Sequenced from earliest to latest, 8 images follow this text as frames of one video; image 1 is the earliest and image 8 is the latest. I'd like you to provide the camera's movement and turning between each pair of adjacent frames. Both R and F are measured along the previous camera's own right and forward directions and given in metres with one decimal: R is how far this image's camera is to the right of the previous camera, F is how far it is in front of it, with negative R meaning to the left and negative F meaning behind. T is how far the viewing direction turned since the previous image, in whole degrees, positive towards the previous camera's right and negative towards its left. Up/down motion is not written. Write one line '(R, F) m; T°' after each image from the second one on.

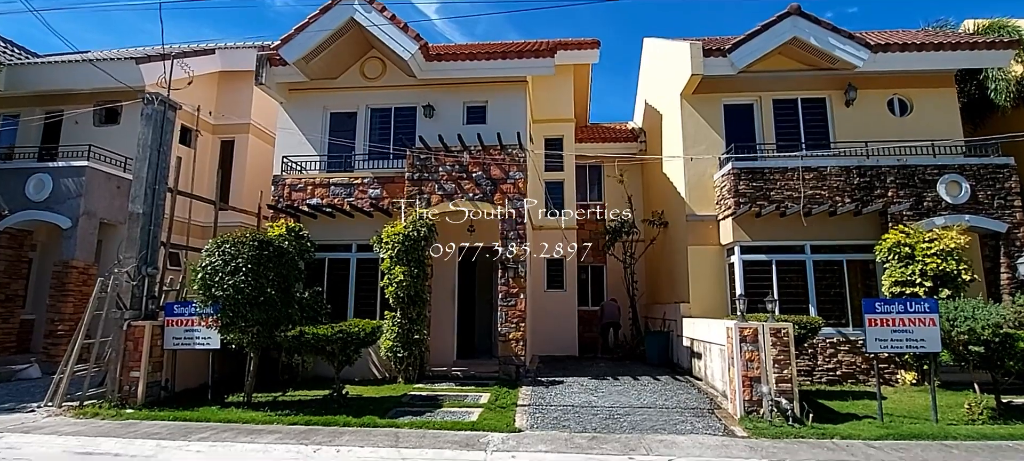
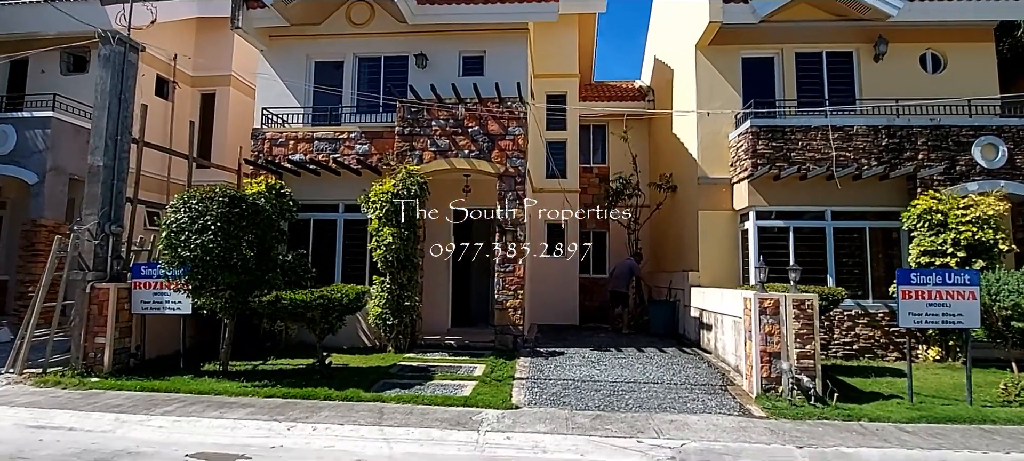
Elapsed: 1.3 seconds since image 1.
(0.0, +0.9) m; 0°
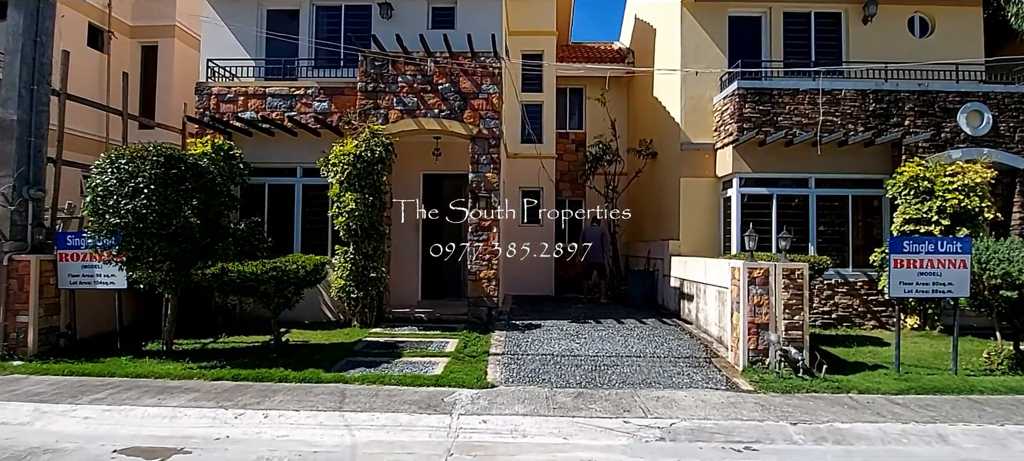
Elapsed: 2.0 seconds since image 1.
(0.0, +0.7) m; +3°
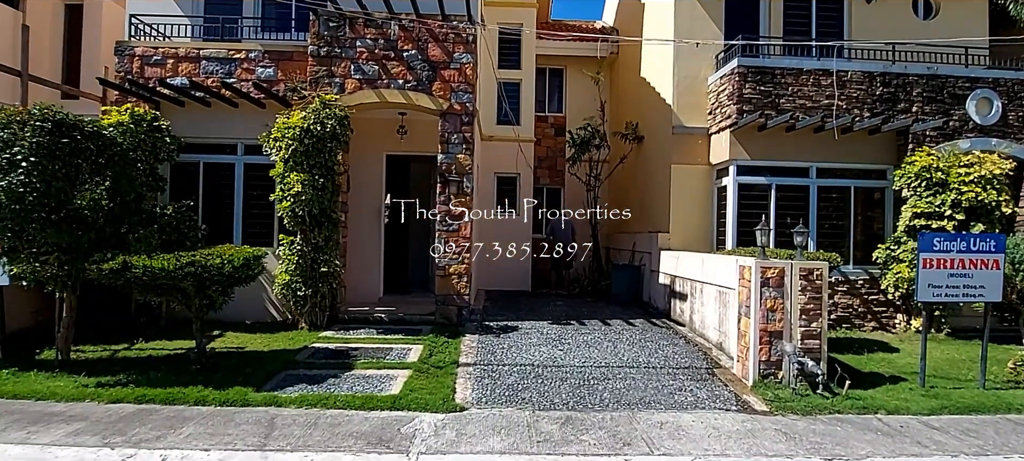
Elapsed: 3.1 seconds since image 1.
(0.0, +1.3) m; +3°
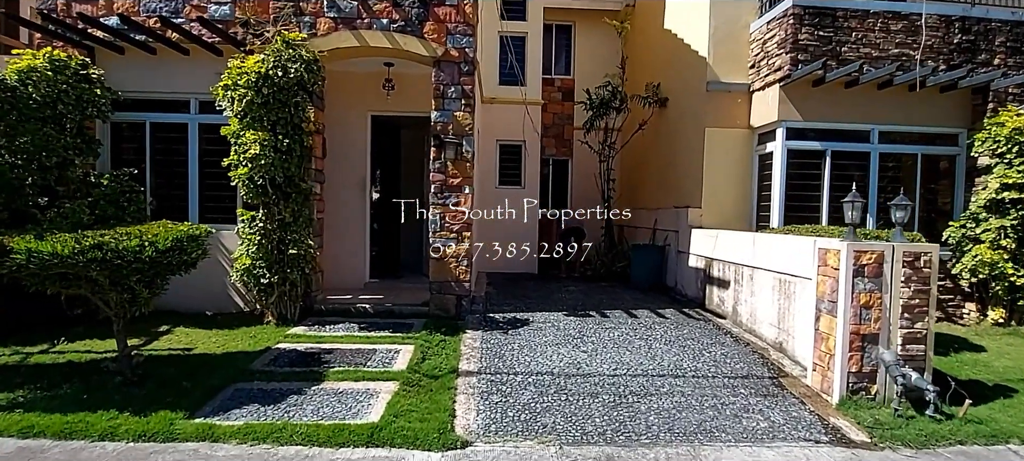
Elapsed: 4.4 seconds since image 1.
(-0.2, +1.6) m; 0°
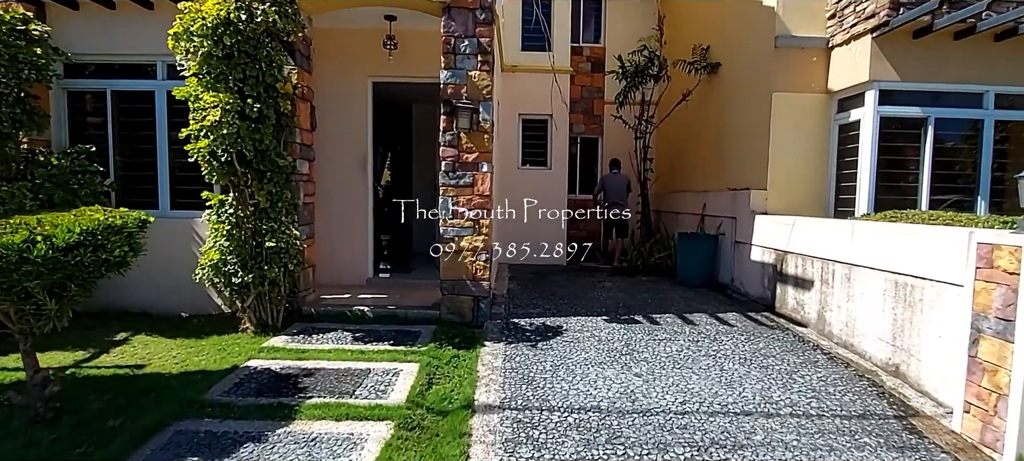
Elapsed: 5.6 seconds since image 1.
(-0.1, +1.4) m; -2°
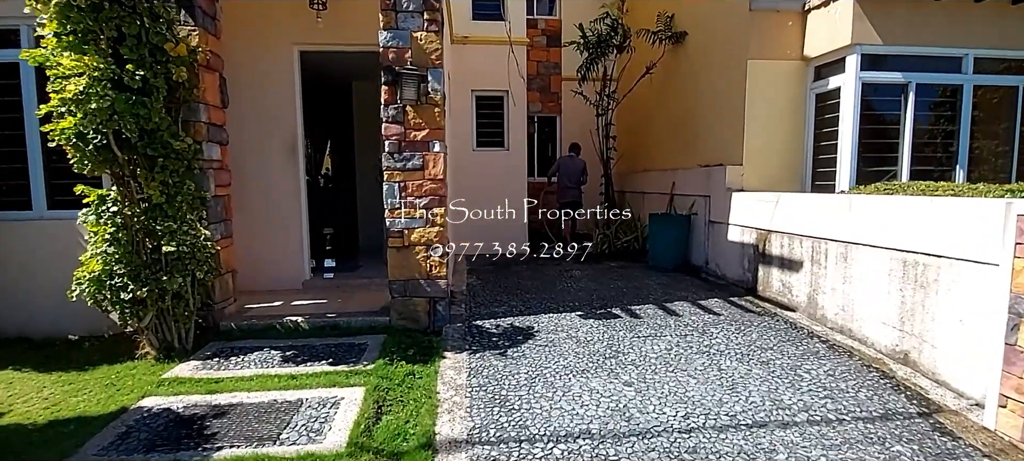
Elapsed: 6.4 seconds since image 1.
(-0.1, +0.9) m; +5°
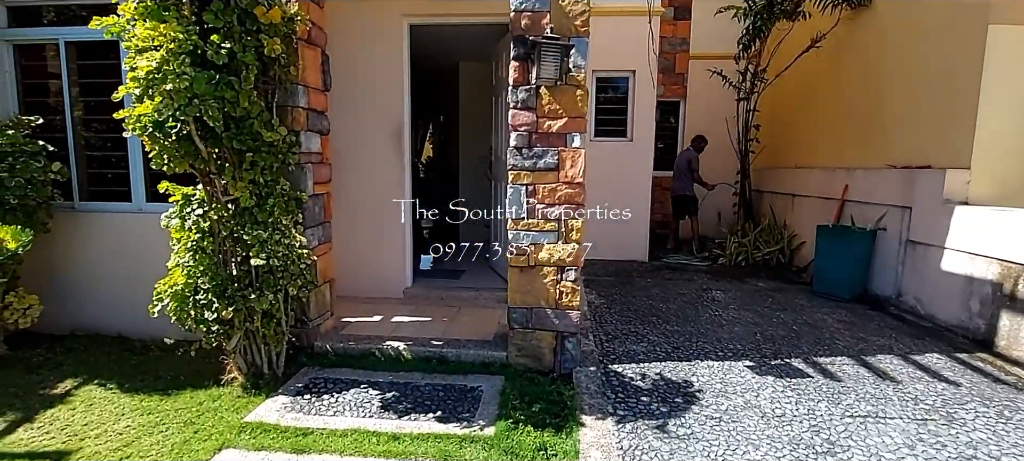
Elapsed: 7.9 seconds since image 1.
(-0.6, +1.1) m; -10°
